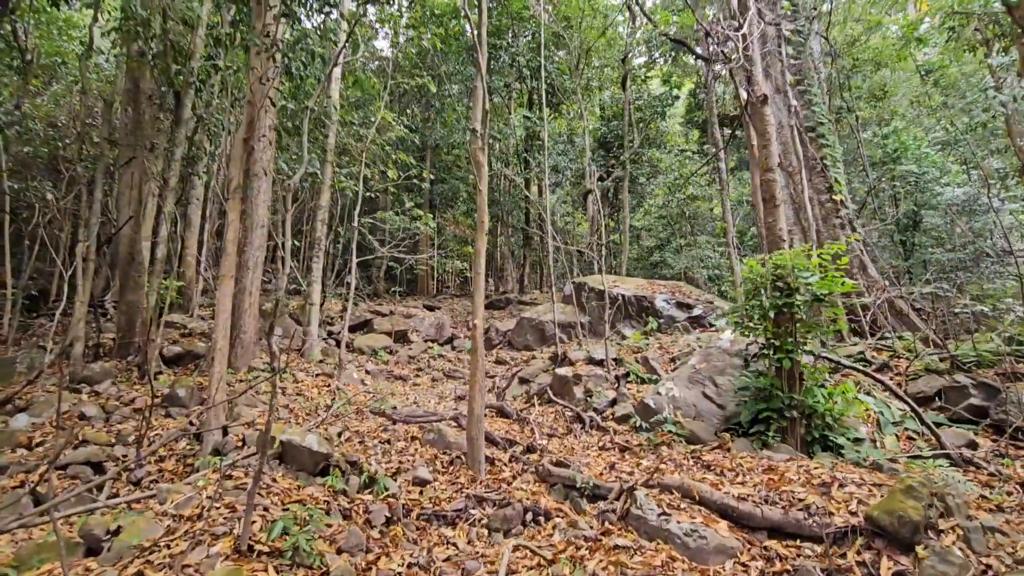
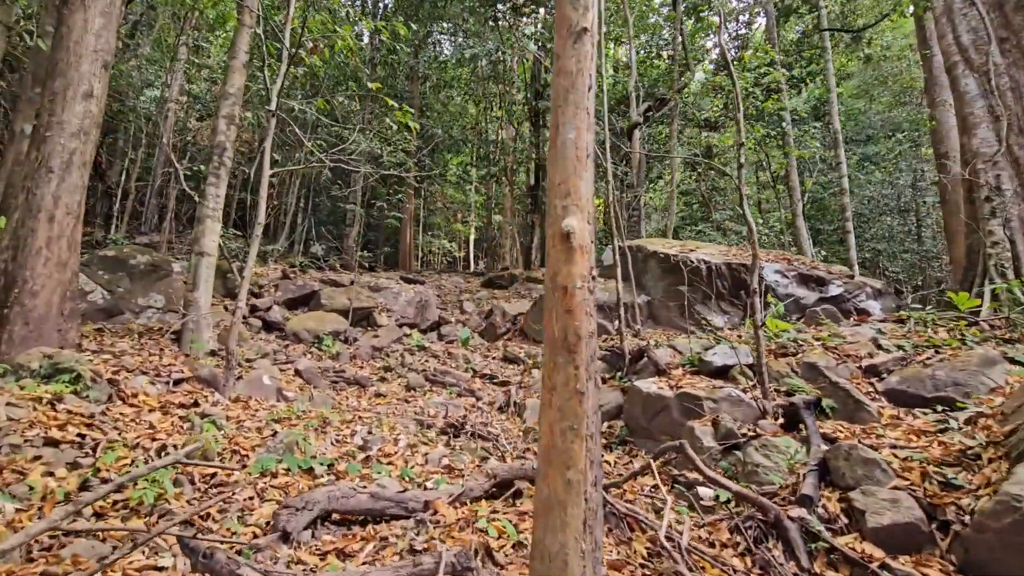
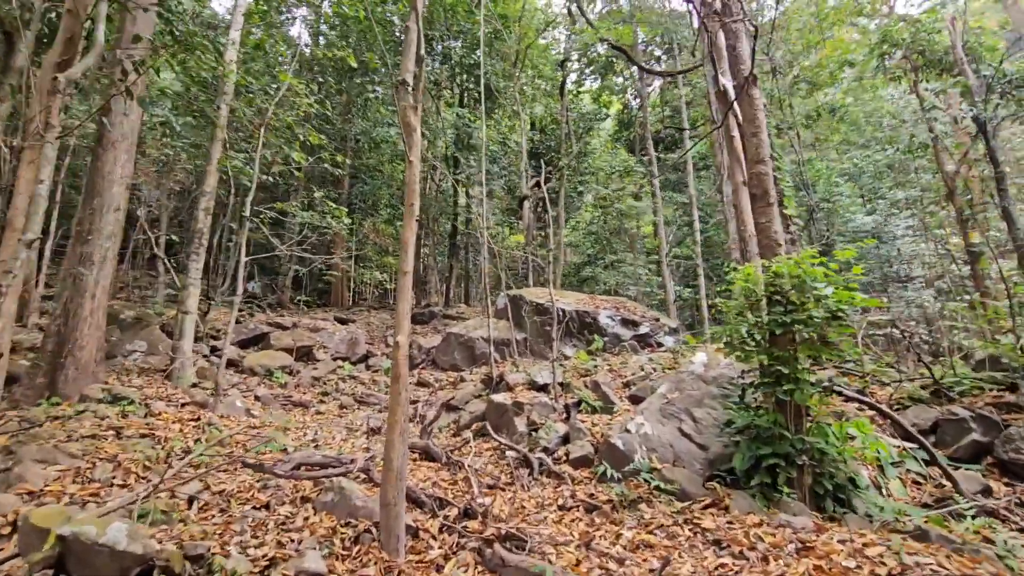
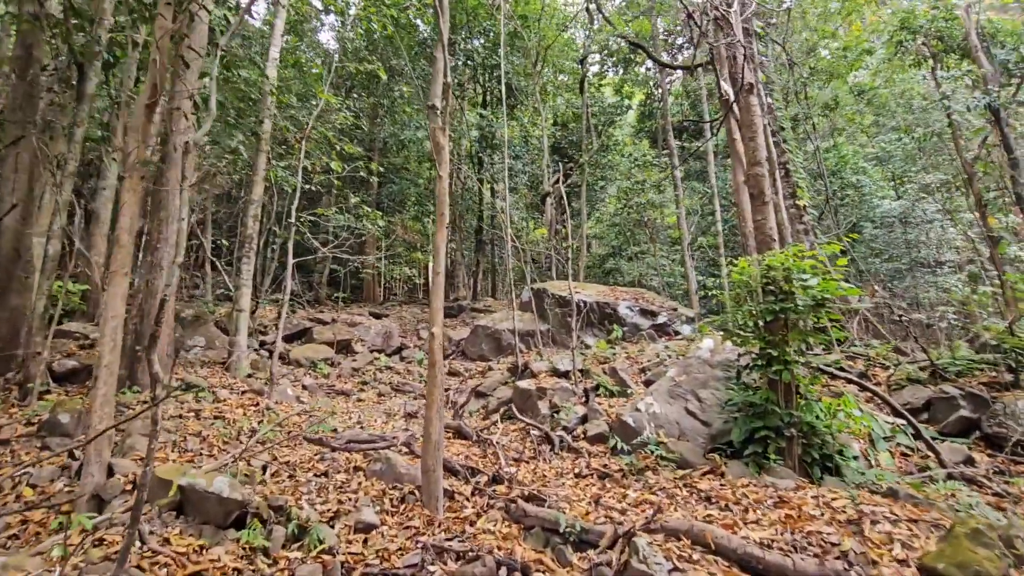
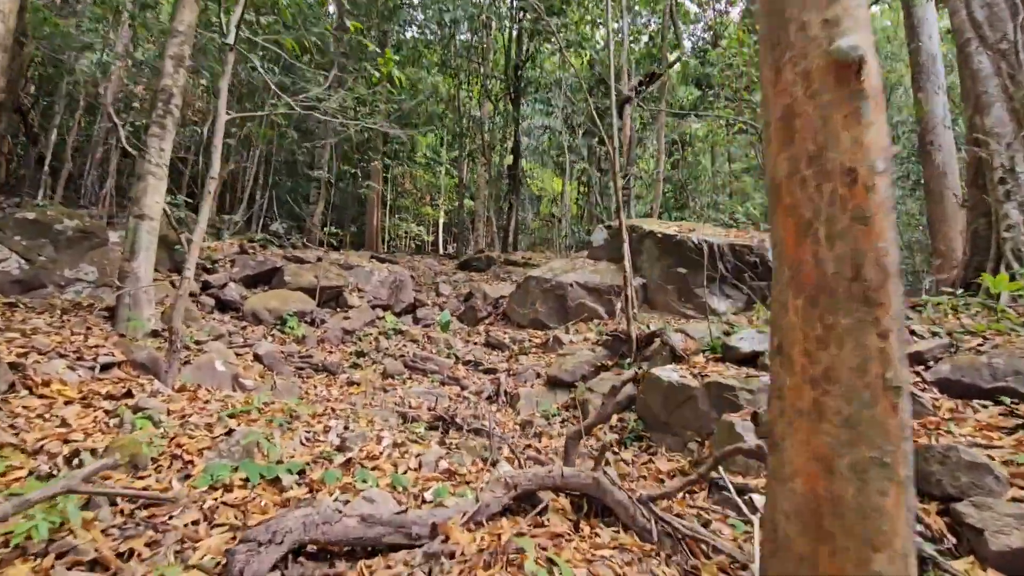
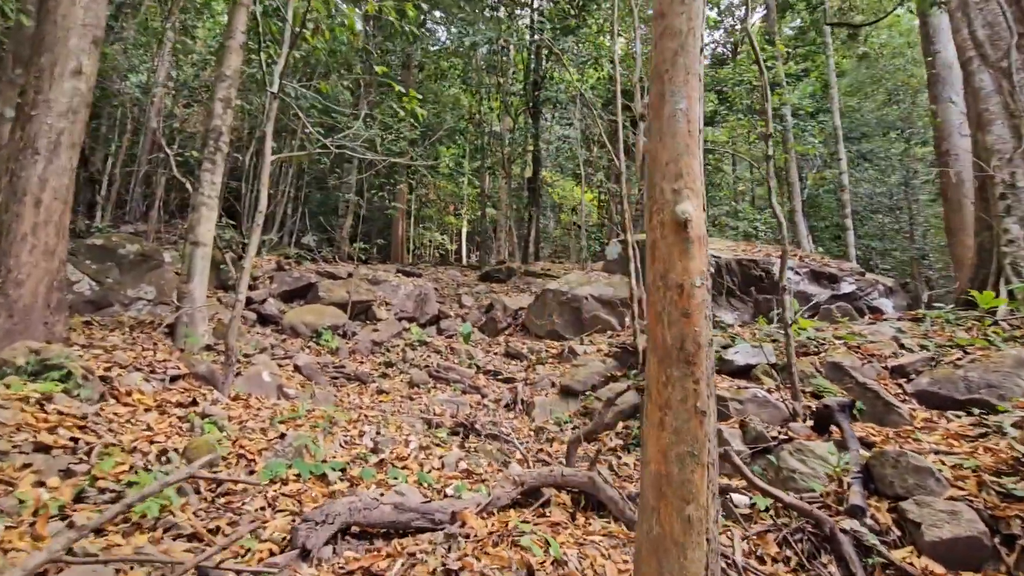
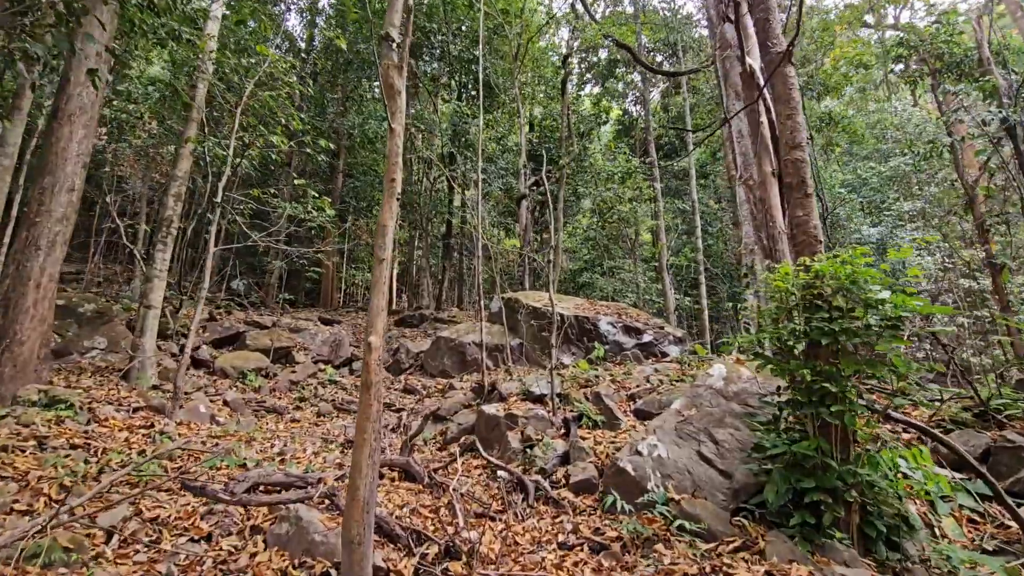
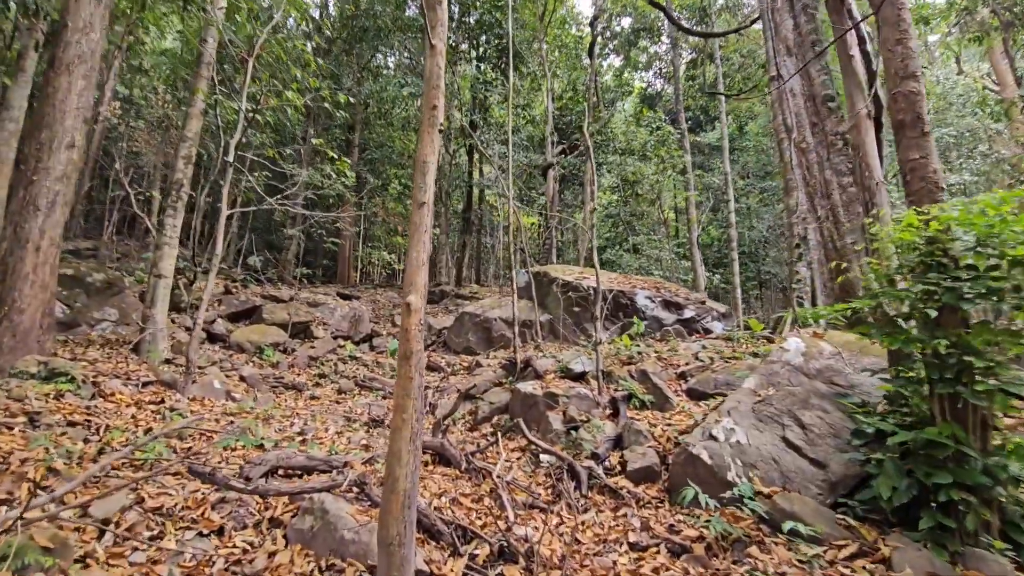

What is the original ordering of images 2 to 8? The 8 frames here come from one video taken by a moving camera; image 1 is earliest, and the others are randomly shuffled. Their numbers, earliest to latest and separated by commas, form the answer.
4, 3, 7, 8, 2, 6, 5
